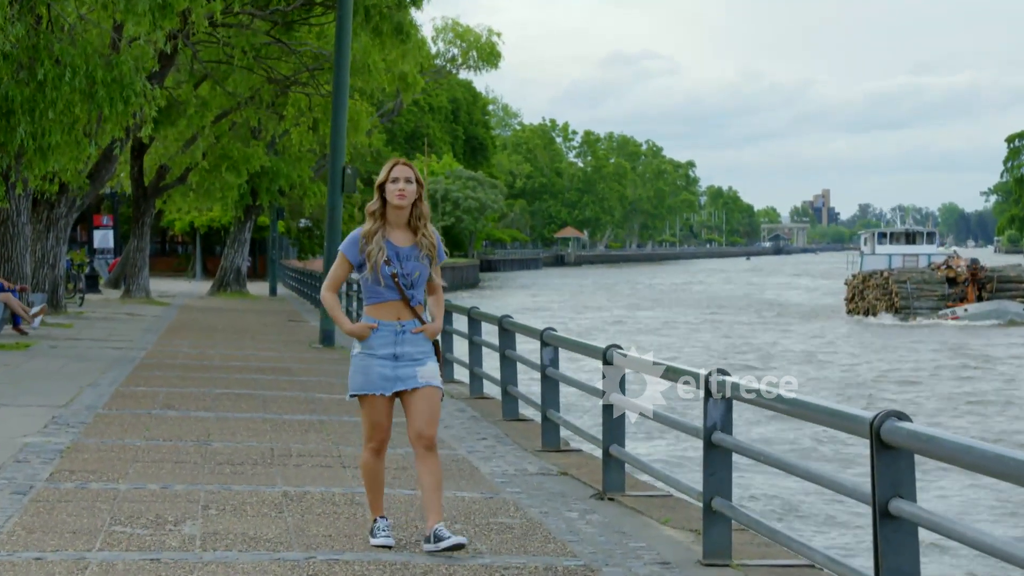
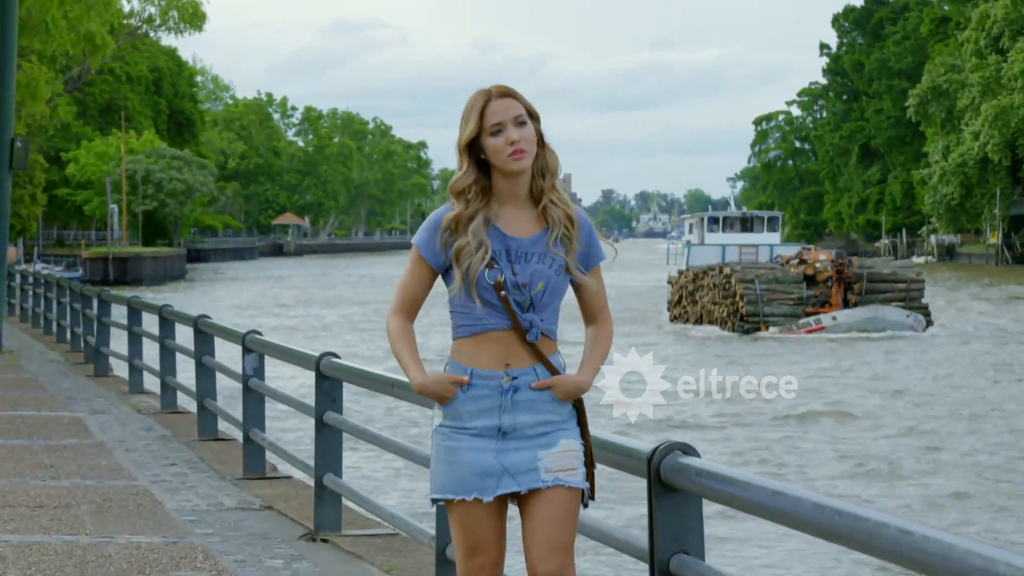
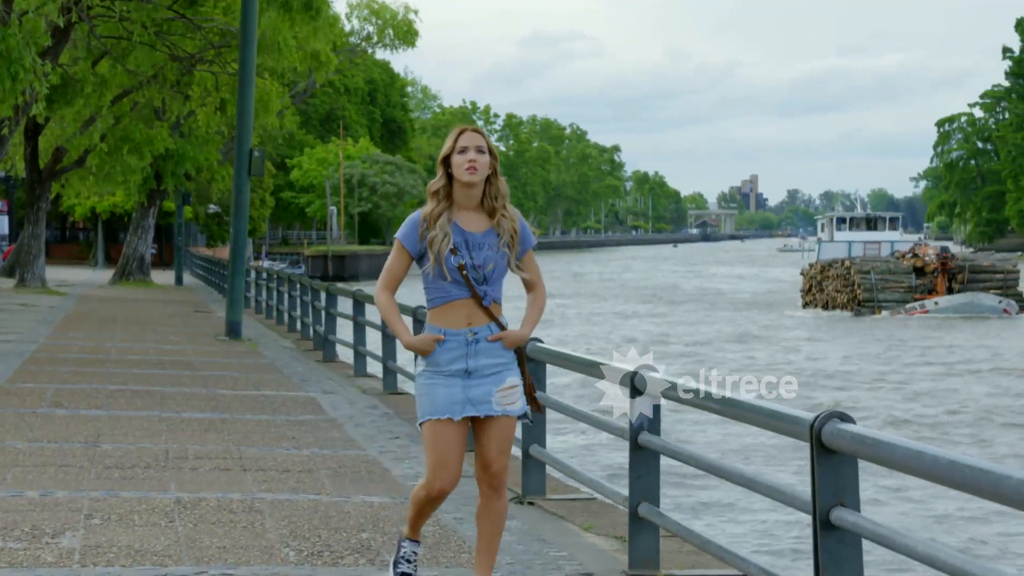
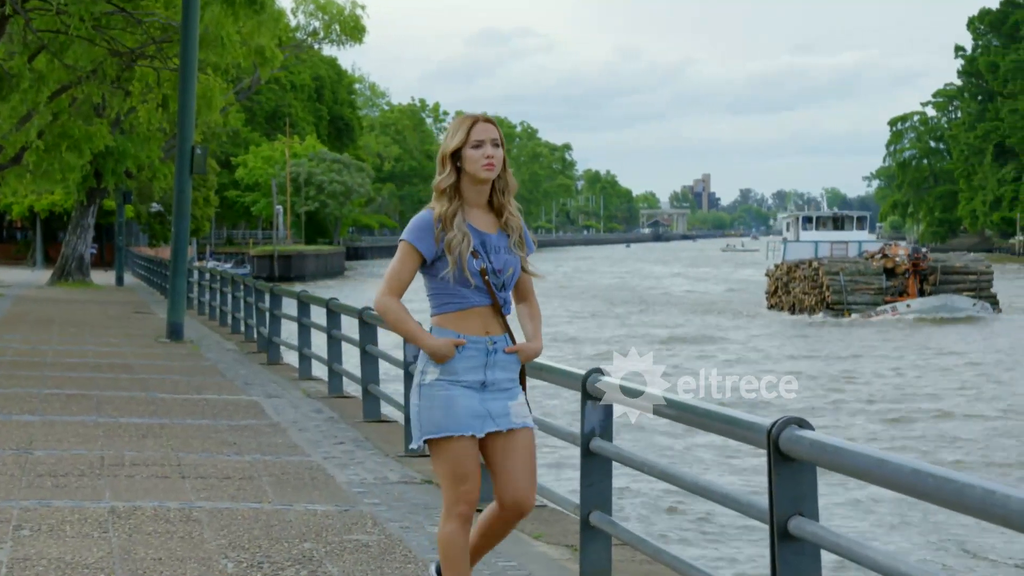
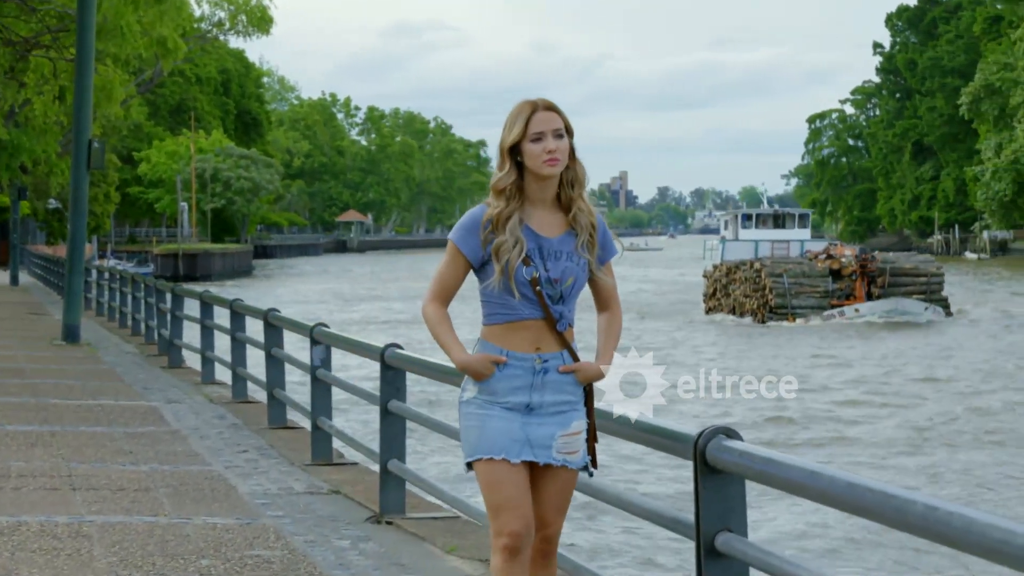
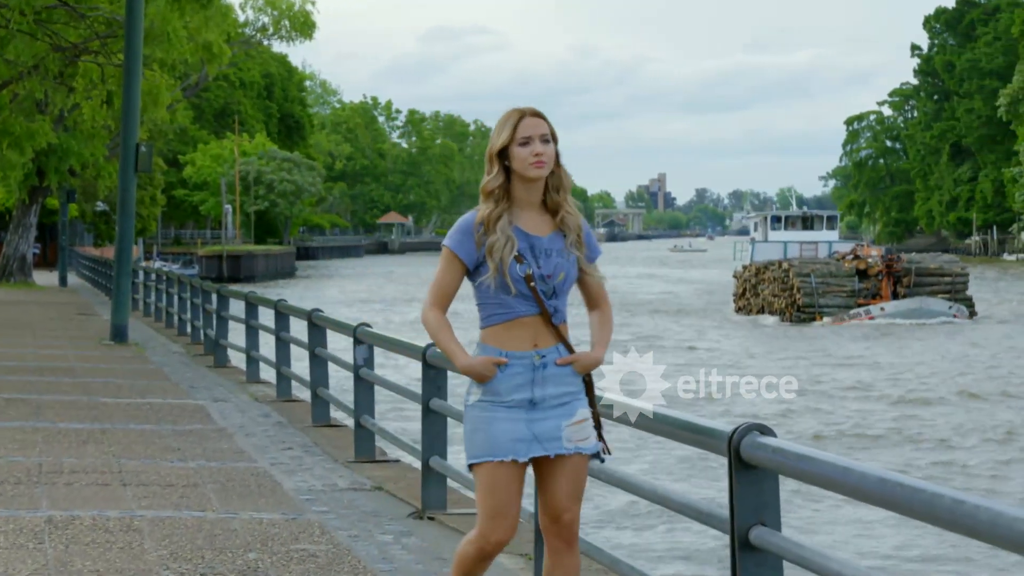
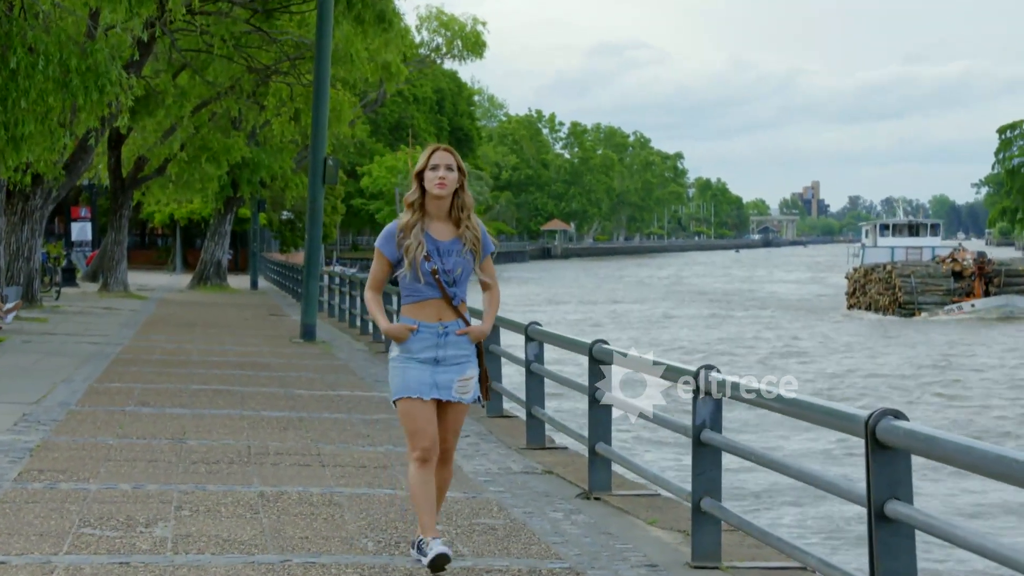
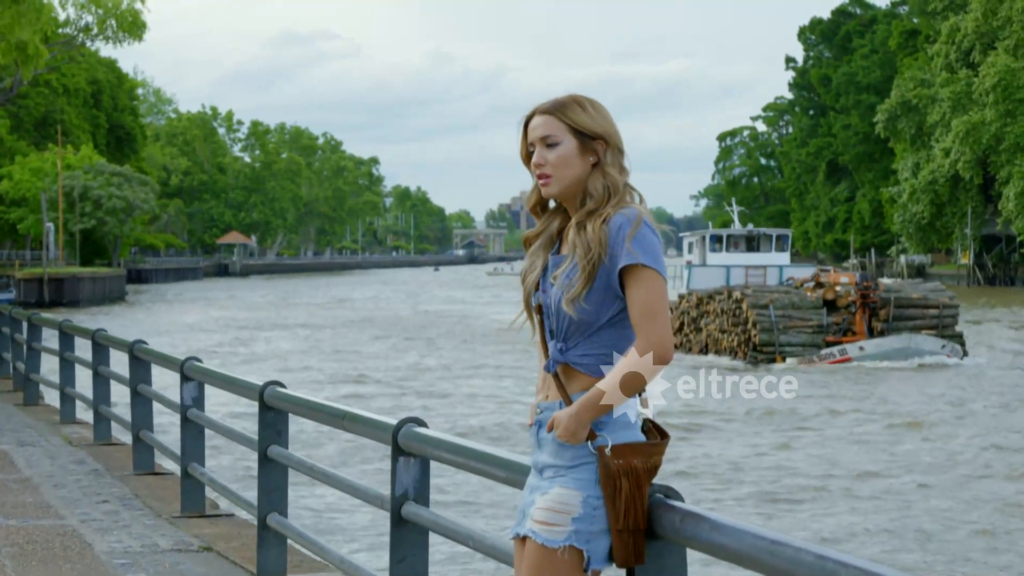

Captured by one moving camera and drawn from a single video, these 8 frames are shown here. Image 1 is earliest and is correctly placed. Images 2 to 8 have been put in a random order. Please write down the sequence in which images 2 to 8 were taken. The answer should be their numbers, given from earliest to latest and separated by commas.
7, 3, 4, 6, 5, 2, 8
